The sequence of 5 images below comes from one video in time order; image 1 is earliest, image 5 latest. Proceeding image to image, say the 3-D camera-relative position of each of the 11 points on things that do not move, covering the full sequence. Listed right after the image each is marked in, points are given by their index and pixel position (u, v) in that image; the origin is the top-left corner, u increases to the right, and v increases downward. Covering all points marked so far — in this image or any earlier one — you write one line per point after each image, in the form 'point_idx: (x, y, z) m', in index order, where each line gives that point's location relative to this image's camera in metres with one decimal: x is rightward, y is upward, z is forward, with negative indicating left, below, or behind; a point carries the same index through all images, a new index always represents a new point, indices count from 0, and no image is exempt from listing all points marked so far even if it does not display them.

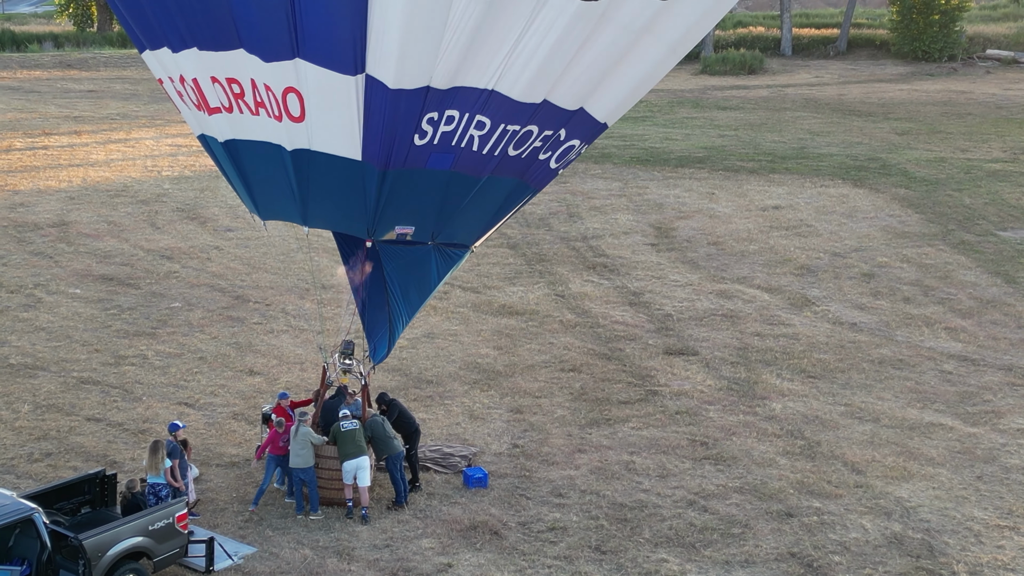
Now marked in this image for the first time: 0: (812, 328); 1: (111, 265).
0: (+2.0, -0.3, +9.5) m
1: (-2.9, +0.2, +10.6) m
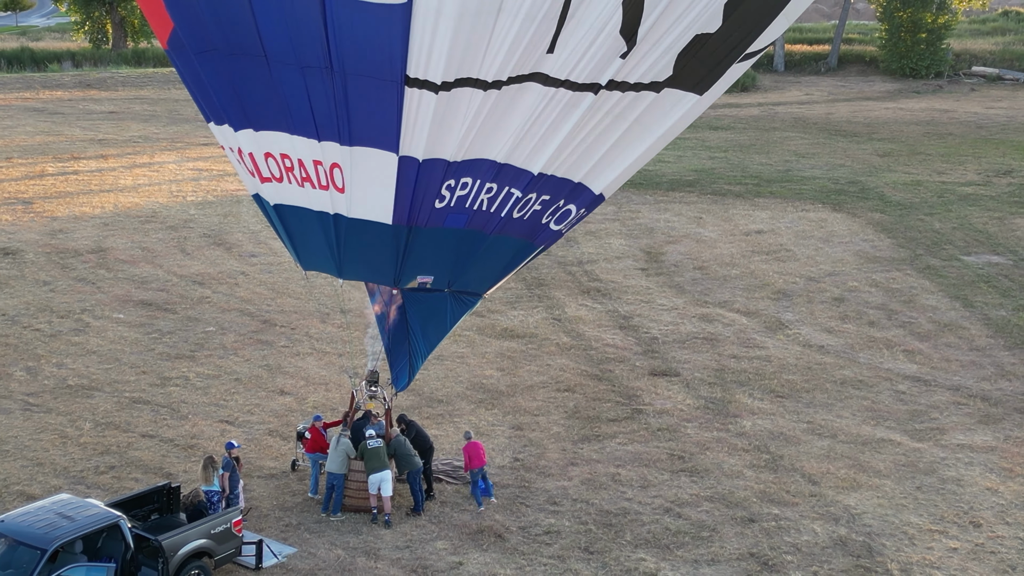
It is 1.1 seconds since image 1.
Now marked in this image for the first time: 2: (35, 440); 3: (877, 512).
0: (+2.0, -0.5, +10.5) m
1: (-2.9, 0.0, +11.7) m
2: (-2.7, -0.9, +8.2) m
3: (+1.9, -1.2, +7.5) m
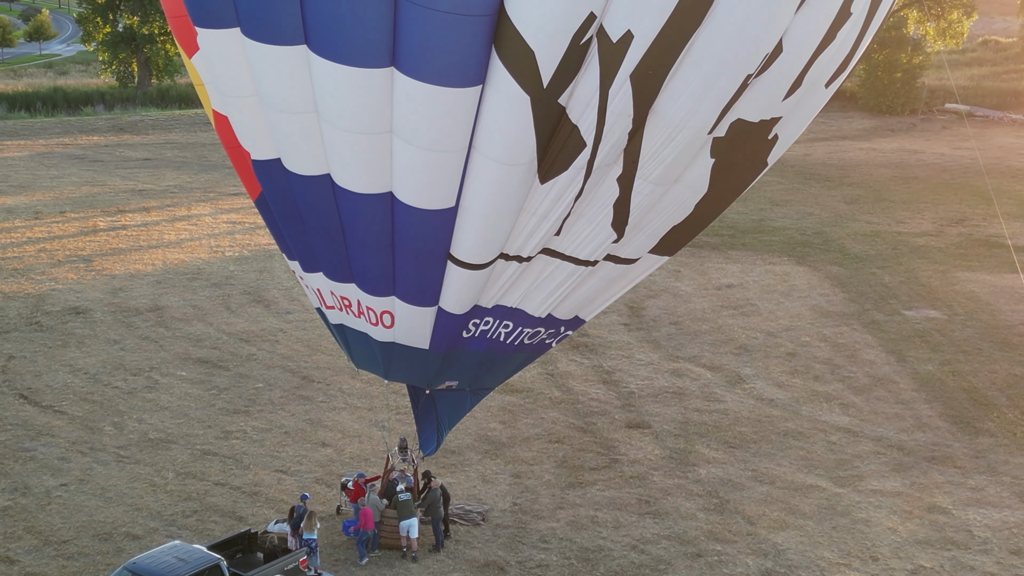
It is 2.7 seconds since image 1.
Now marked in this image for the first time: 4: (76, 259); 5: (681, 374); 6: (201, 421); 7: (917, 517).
0: (+2.0, -1.0, +12.6) m
1: (-2.9, -0.6, +13.7) m
2: (-2.7, -1.4, +10.3) m
3: (+1.9, -1.7, +9.6) m
4: (-5.1, +0.3, +16.9) m
5: (+1.6, -0.8, +13.4) m
6: (-2.5, -1.1, +11.8) m
7: (+2.8, -1.6, +10.2) m
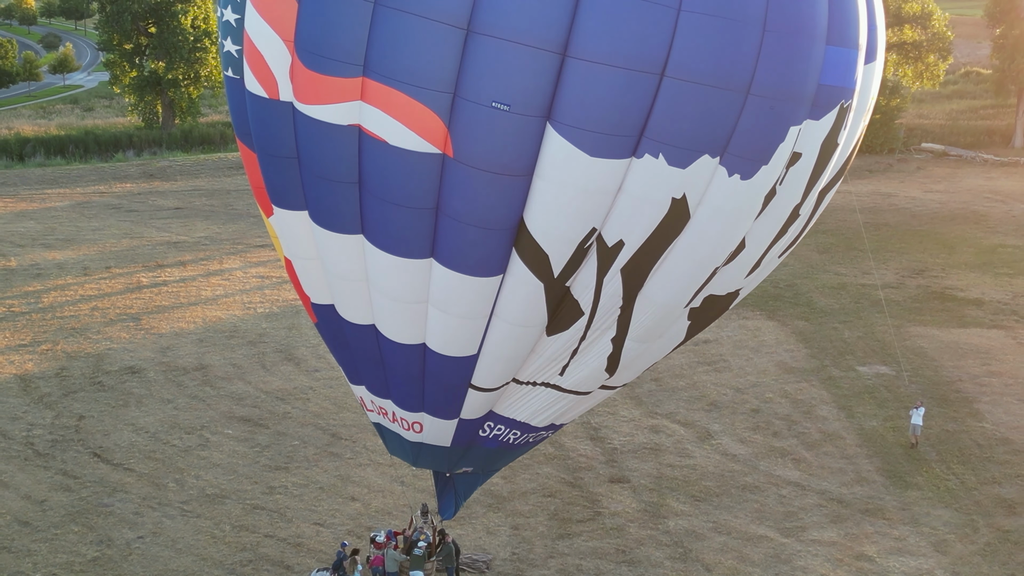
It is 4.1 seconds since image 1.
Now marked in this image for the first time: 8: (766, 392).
0: (+2.0, -1.7, +14.7) m
1: (-2.9, -1.3, +15.8) m
2: (-2.7, -2.2, +12.4) m
3: (+1.9, -2.5, +11.7) m
4: (-5.1, -0.4, +19.0) m
5: (+1.6, -1.5, +15.6) m
6: (-2.5, -1.8, +13.9) m
7: (+2.8, -2.3, +12.3) m
8: (+3.0, -1.2, +16.9) m
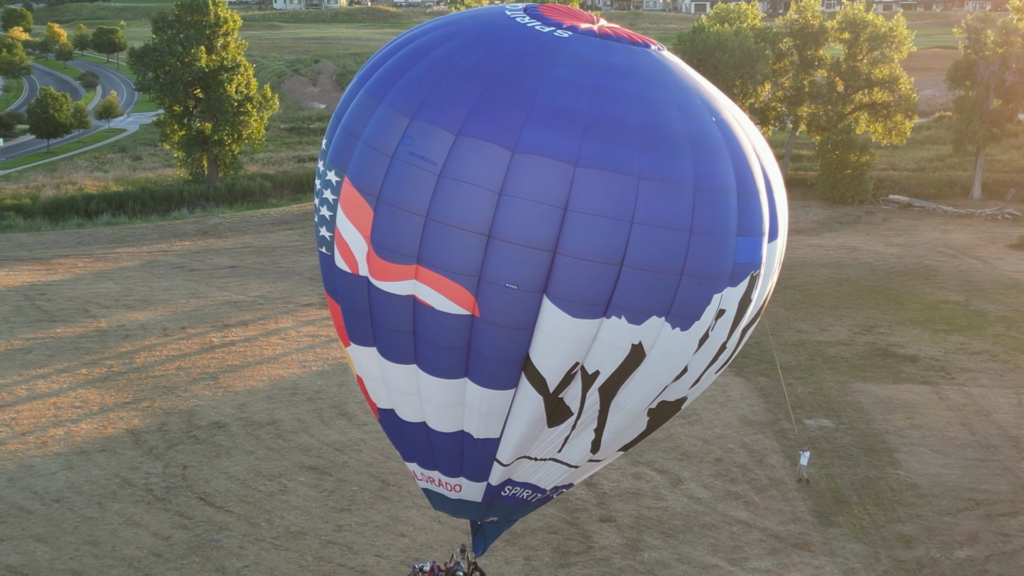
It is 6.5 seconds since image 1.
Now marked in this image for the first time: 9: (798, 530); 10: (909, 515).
0: (+2.1, -2.8, +18.8) m
1: (-2.8, -2.3, +19.9) m
2: (-2.6, -3.2, +16.5) m
3: (+2.0, -3.5, +15.7) m
4: (-4.9, -1.4, +23.1) m
5: (+1.7, -2.6, +19.6) m
6: (-2.4, -2.8, +18.0) m
7: (+3.0, -3.4, +16.3) m
8: (+3.1, -2.2, +21.0) m
9: (+3.6, -3.0, +18.0) m
10: (+5.1, -2.9, +18.4) m
